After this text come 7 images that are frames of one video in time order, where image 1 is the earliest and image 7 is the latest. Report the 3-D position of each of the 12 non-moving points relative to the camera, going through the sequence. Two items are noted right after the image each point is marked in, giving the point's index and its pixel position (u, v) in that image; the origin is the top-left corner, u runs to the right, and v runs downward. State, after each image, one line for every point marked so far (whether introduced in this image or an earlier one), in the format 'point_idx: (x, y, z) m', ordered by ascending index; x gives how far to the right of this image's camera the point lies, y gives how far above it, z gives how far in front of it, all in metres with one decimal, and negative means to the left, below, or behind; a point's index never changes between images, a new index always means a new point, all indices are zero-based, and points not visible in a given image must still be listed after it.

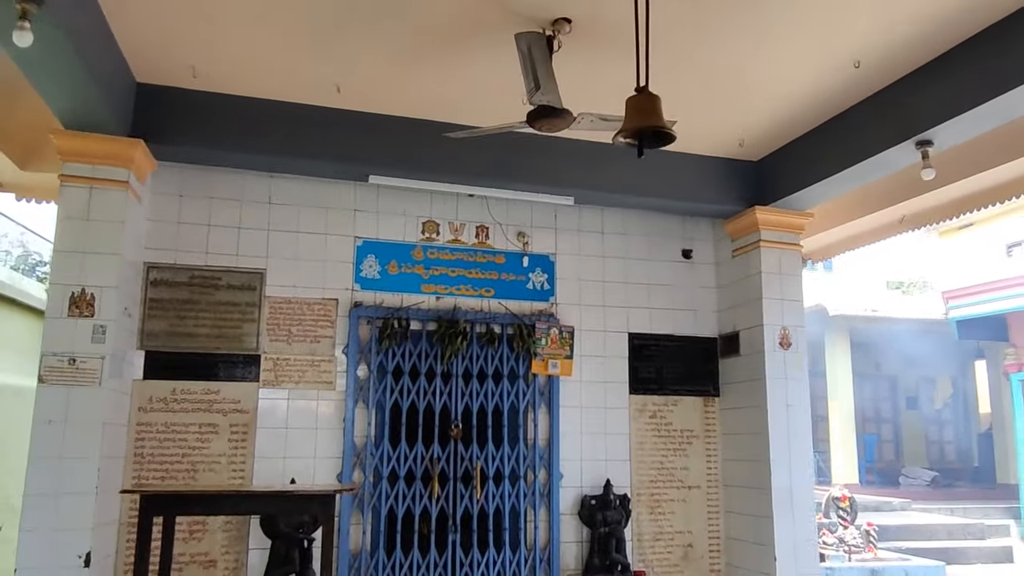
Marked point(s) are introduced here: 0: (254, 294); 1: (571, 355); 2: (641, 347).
0: (-1.4, 0.0, +4.5) m
1: (+0.4, -0.4, +4.9) m
2: (+0.8, -0.4, +5.0) m
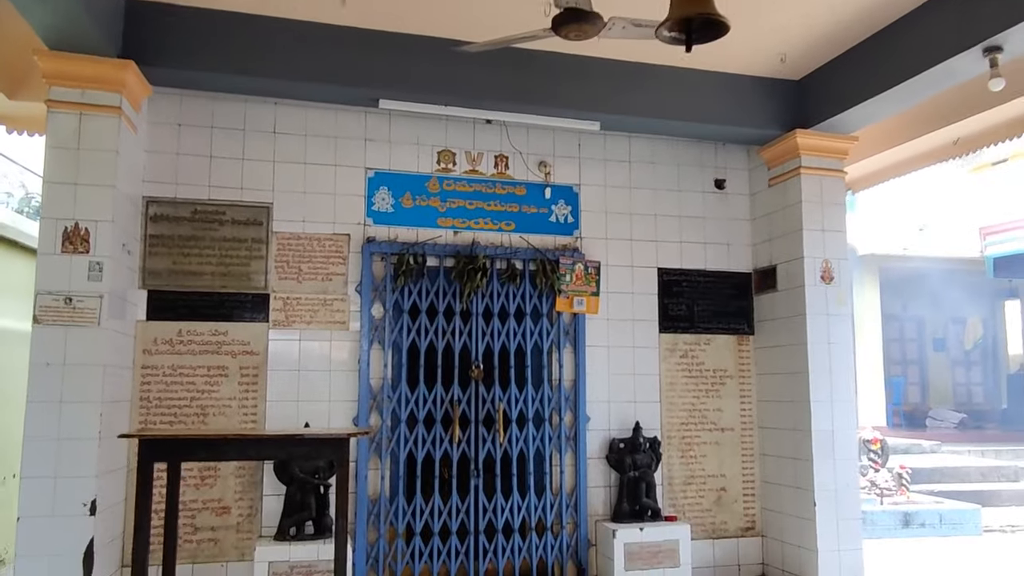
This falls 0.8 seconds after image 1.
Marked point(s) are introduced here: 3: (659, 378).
0: (-1.3, +0.3, +4.2) m
1: (+0.5, 0.0, +4.6) m
2: (+0.9, 0.0, +4.8) m
3: (+0.8, -0.5, +4.7) m
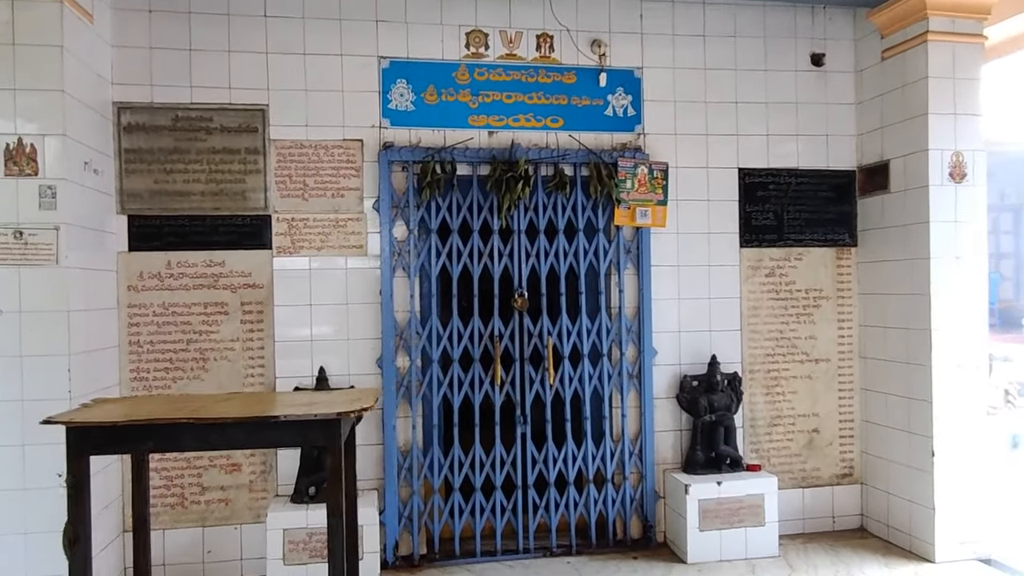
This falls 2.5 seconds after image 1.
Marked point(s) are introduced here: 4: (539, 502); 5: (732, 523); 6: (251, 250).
0: (-1.1, +0.6, +3.5) m
1: (+0.7, +0.4, +3.8) m
2: (+1.2, +0.5, +3.9) m
3: (+1.1, -0.1, +3.9) m
4: (+0.1, -1.0, +3.7) m
5: (+1.0, -1.0, +3.6) m
6: (-1.1, +0.2, +3.5) m
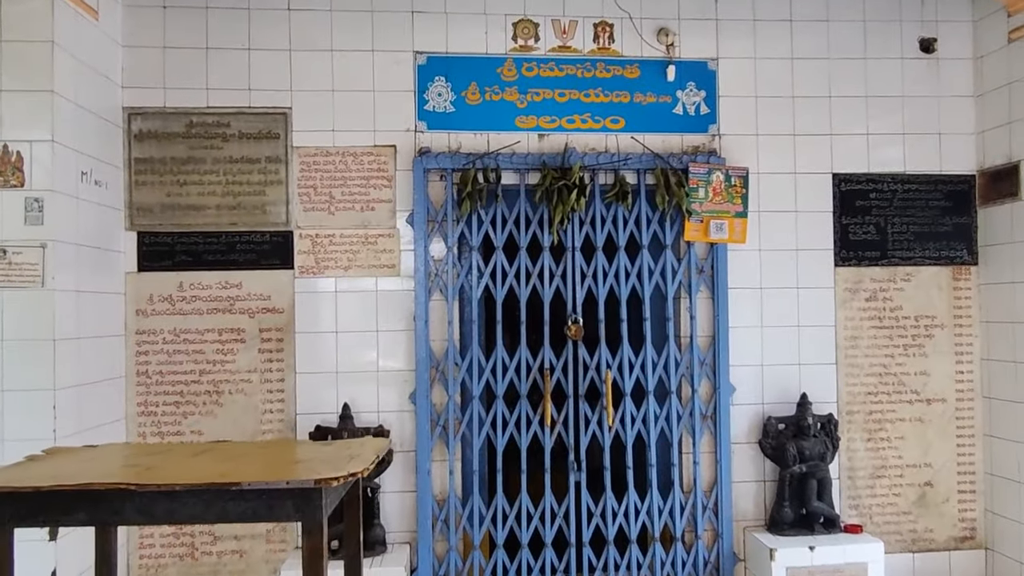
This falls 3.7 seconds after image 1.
0: (-0.9, +0.6, +3.1) m
1: (+0.9, +0.3, +3.3) m
2: (+1.4, +0.4, +3.3) m
3: (+1.3, -0.2, +3.3) m
4: (+0.3, -1.1, +3.2) m
5: (+1.2, -1.1, +3.0) m
6: (-0.9, +0.1, +3.1) m
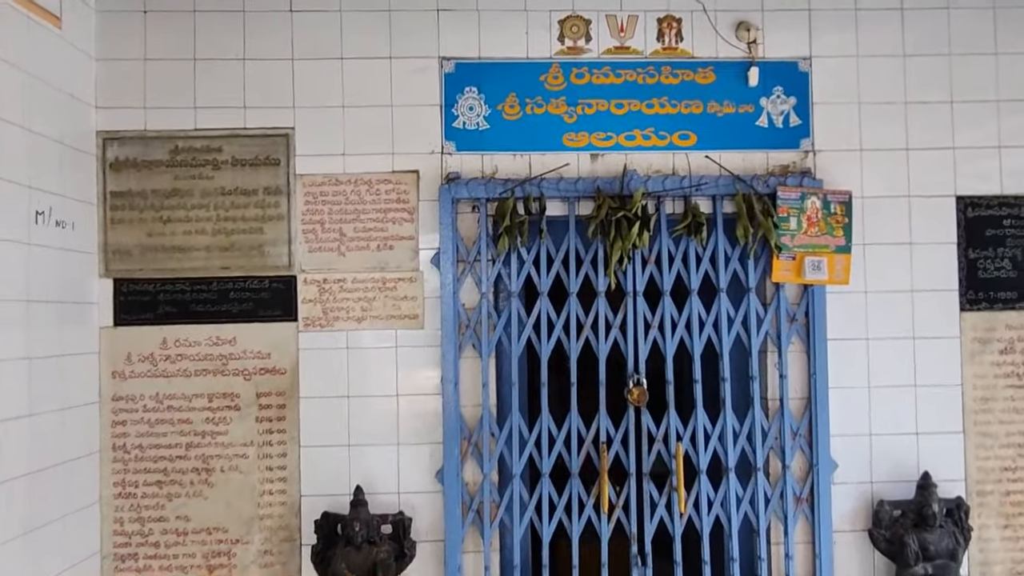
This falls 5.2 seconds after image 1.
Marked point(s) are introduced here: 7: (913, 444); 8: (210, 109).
0: (-0.8, +0.4, +2.6) m
1: (+1.1, +0.1, +2.6) m
2: (+1.6, +0.2, +2.7) m
3: (+1.5, -0.3, +2.7) m
4: (+0.5, -1.3, +2.6) m
5: (+1.3, -1.3, +2.4) m
6: (-0.8, -0.1, +2.6) m
7: (+1.3, -0.5, +2.7) m
8: (-1.0, +0.6, +2.6) m
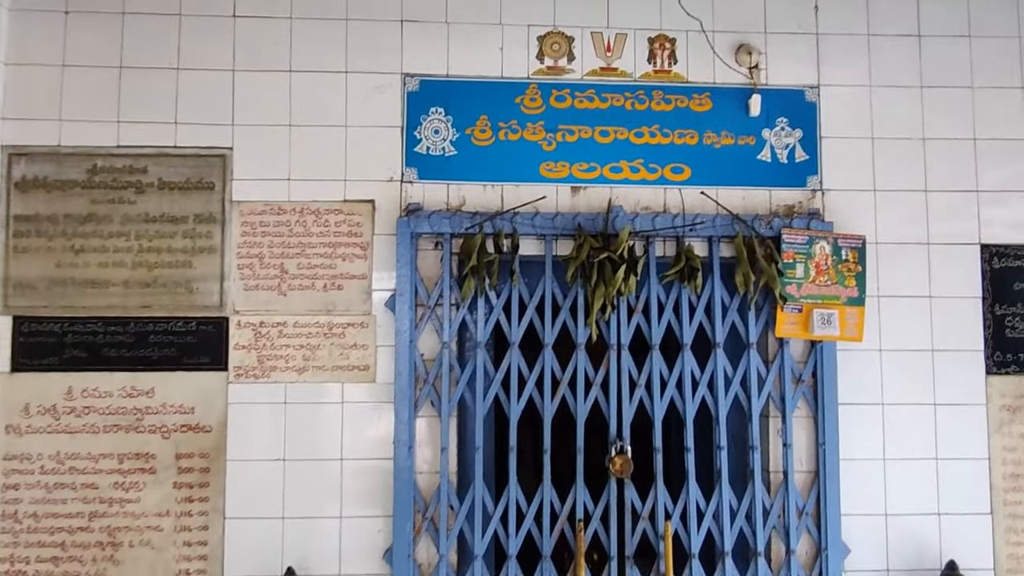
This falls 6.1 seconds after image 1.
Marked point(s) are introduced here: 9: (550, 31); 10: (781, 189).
0: (-0.8, +0.2, +2.3) m
1: (+1.0, 0.0, +2.3) m
2: (+1.5, 0.0, +2.4) m
3: (+1.4, -0.5, +2.3) m
4: (+0.4, -1.4, +2.2) m
5: (+1.2, -1.5, +2.0) m
6: (-0.9, -0.2, +2.2) m
7: (+1.2, -0.7, +2.3) m
8: (-1.1, +0.5, +2.3) m
9: (+0.1, +0.8, +2.4) m
10: (+0.8, +0.3, +2.4) m
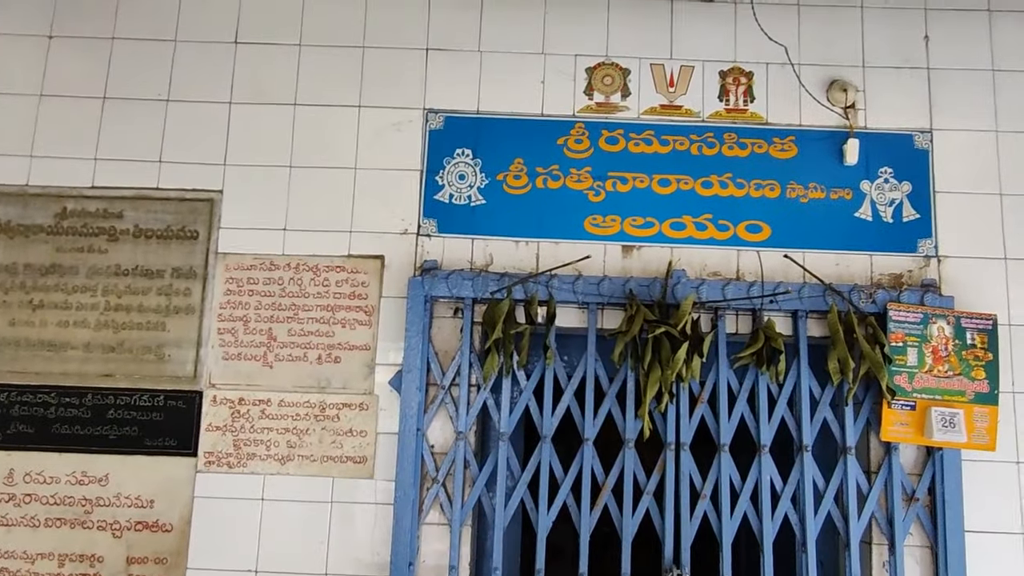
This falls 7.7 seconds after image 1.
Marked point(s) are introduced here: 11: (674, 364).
0: (-0.8, +0.1, +1.9) m
1: (+1.1, -0.2, +1.8) m
2: (+1.5, -0.2, +1.8) m
3: (+1.4, -0.7, +1.8) m
4: (+0.4, -1.6, +1.6) m
5: (+1.2, -1.6, +1.3) m
6: (-0.8, -0.4, +1.8) m
7: (+1.3, -0.9, +1.7) m
8: (-1.0, +0.3, +2.0) m
9: (+0.2, +0.6, +2.0) m
10: (+0.9, +0.1, +1.9) m
11: (+0.4, -0.2, +1.8) m
